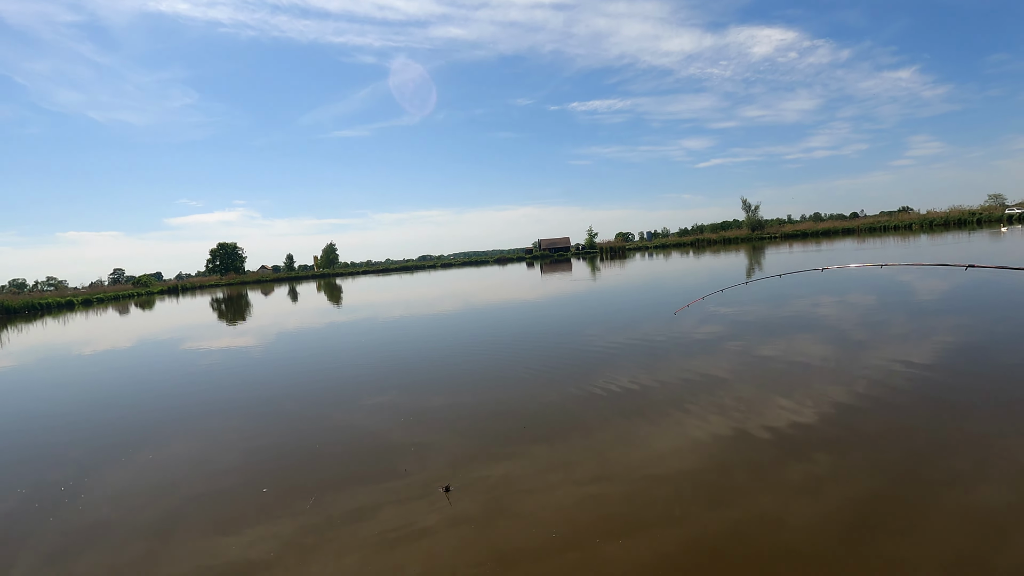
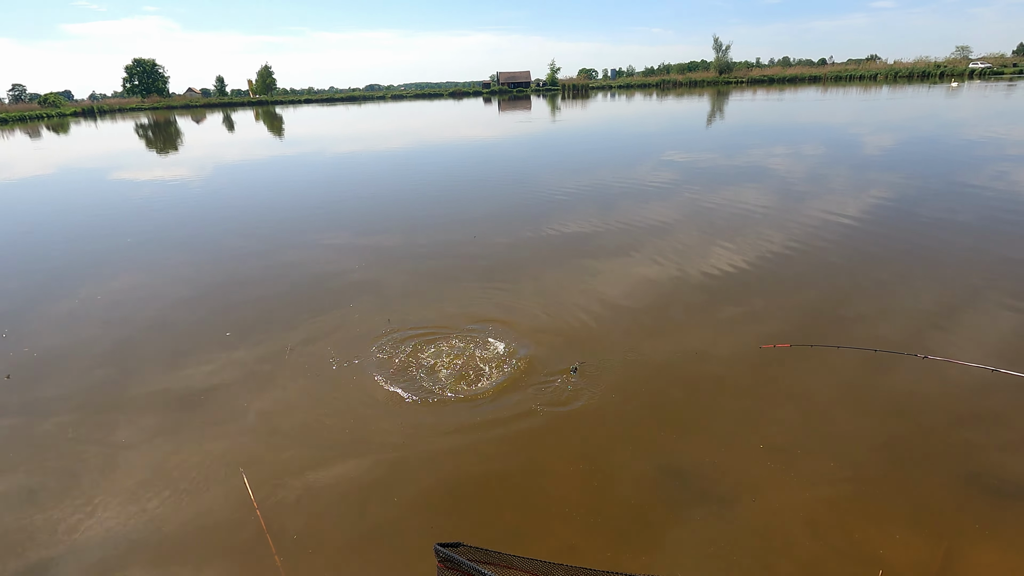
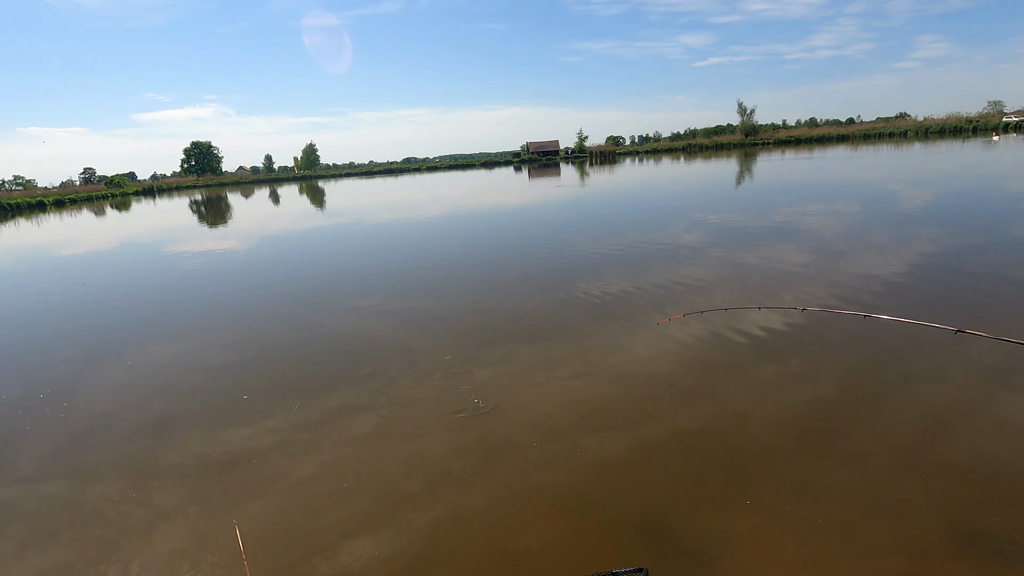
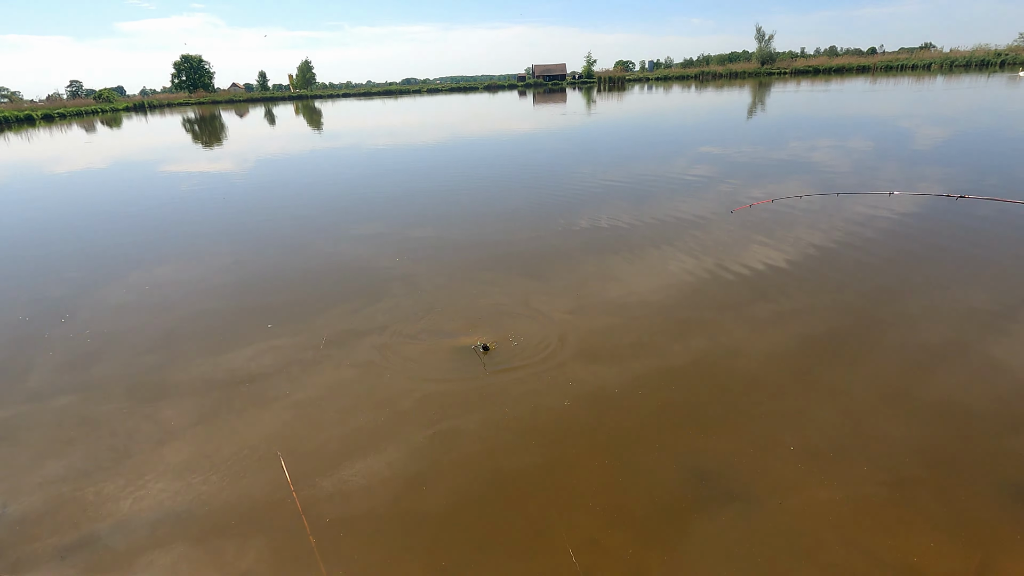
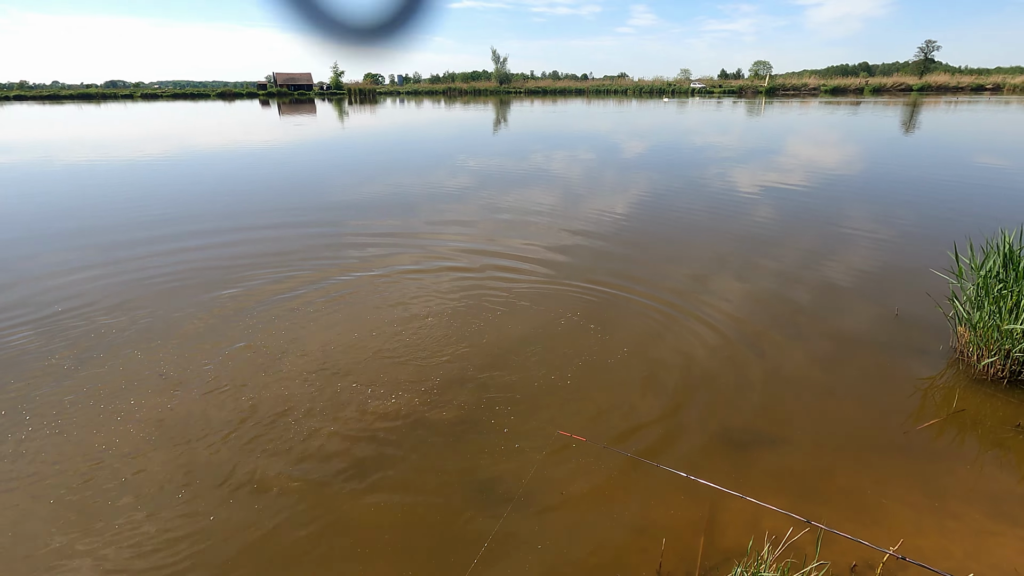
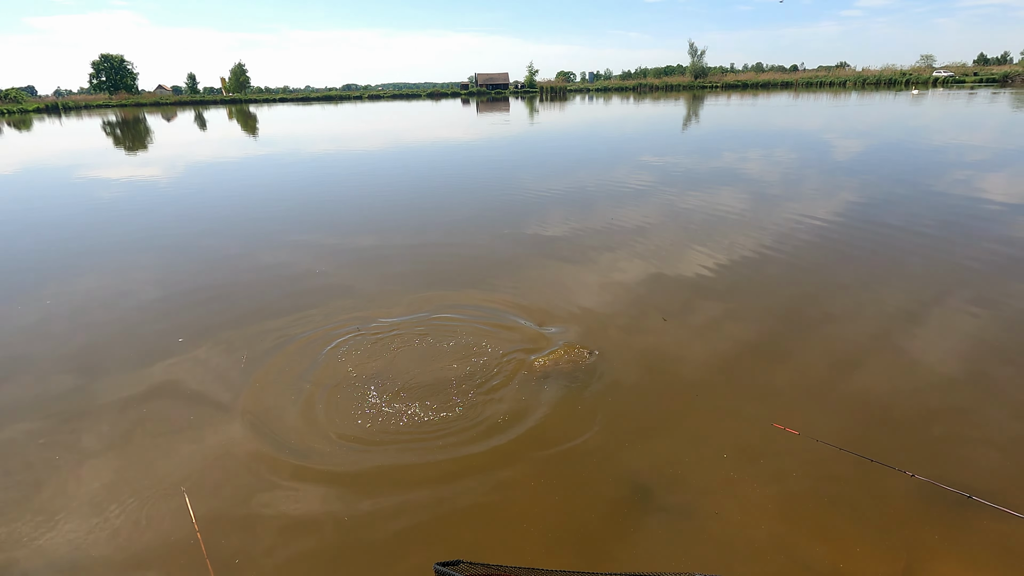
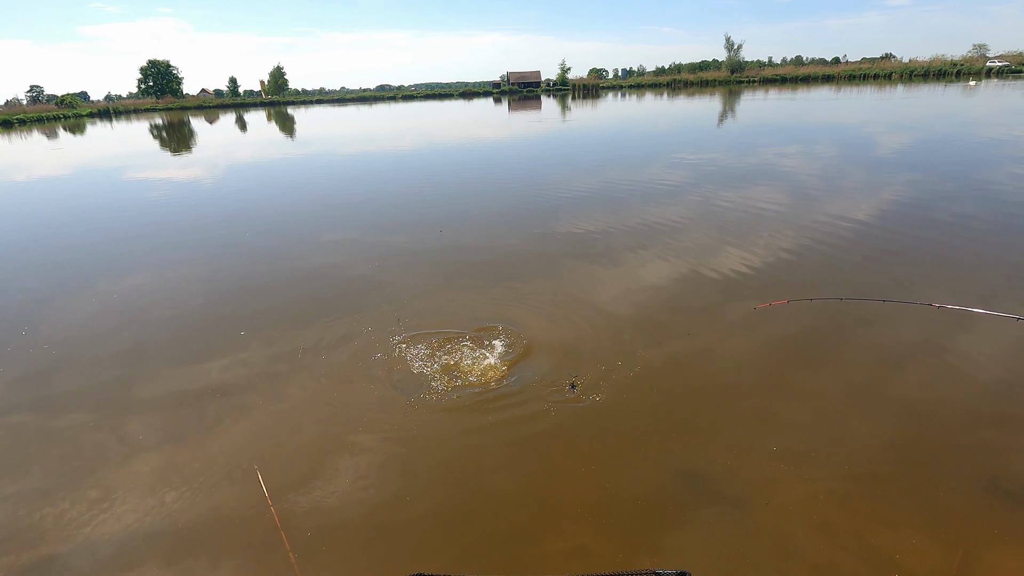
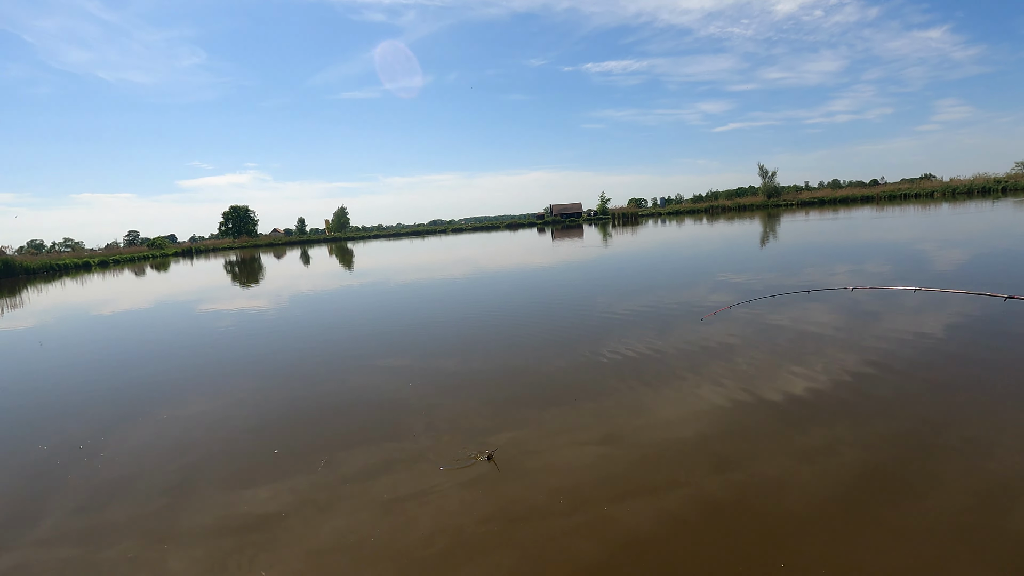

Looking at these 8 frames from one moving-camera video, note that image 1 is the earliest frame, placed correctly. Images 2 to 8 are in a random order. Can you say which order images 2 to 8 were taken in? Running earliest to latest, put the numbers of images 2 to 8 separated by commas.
8, 3, 4, 7, 2, 6, 5
